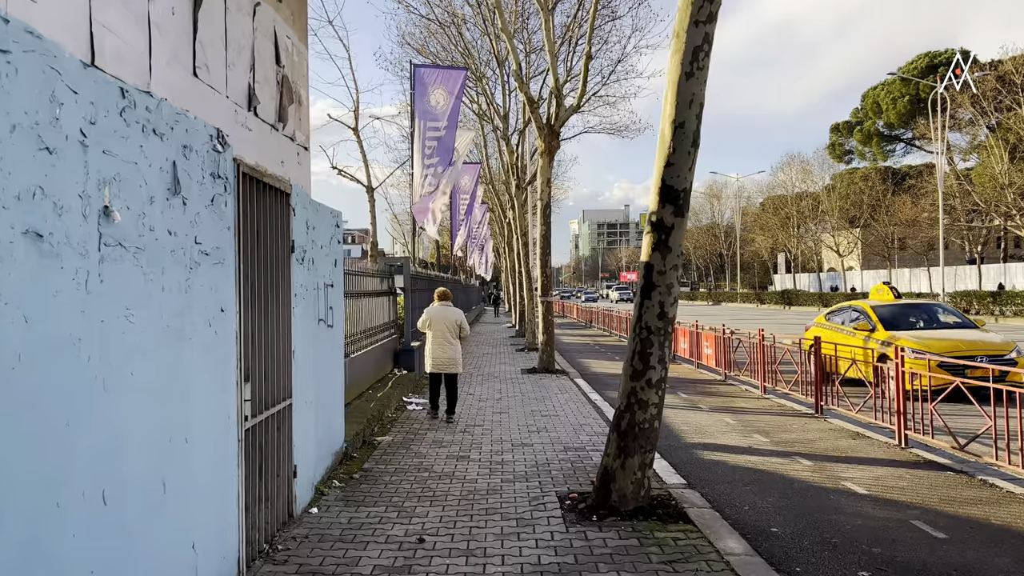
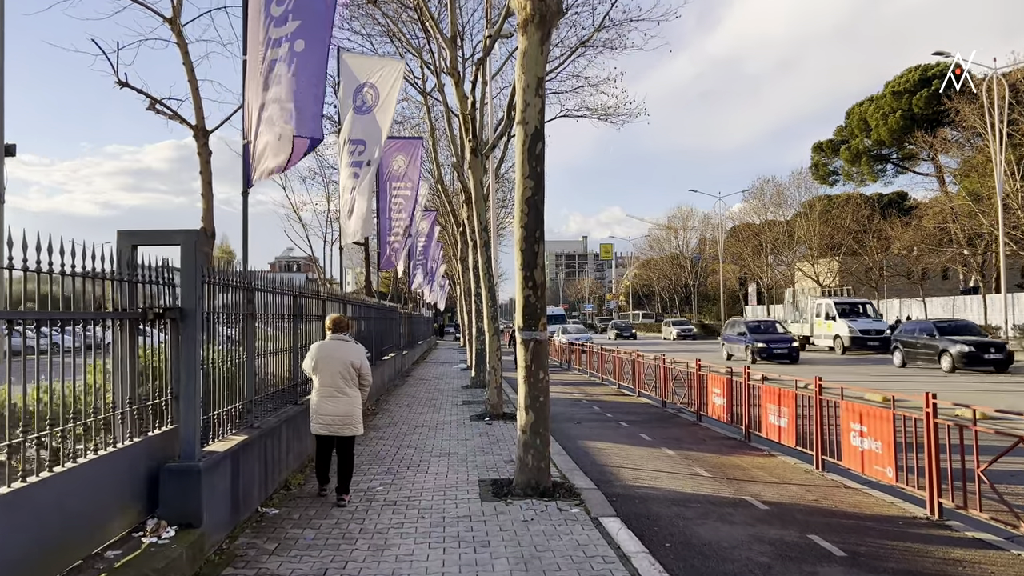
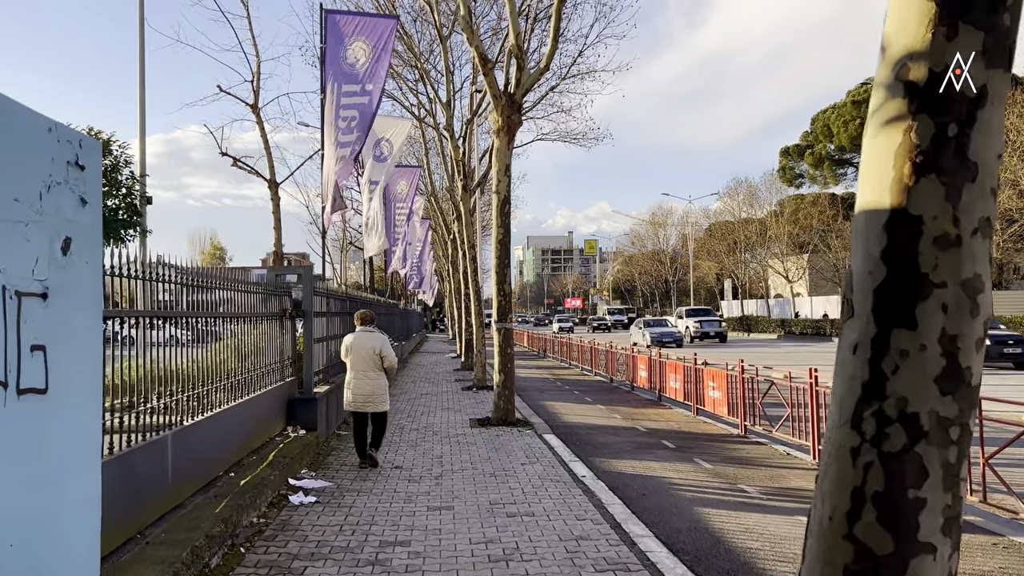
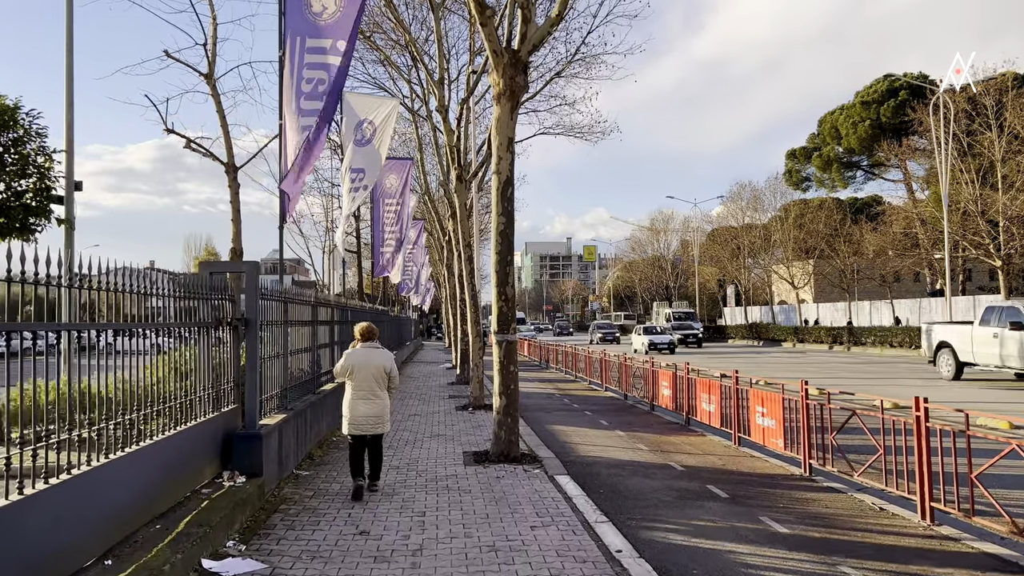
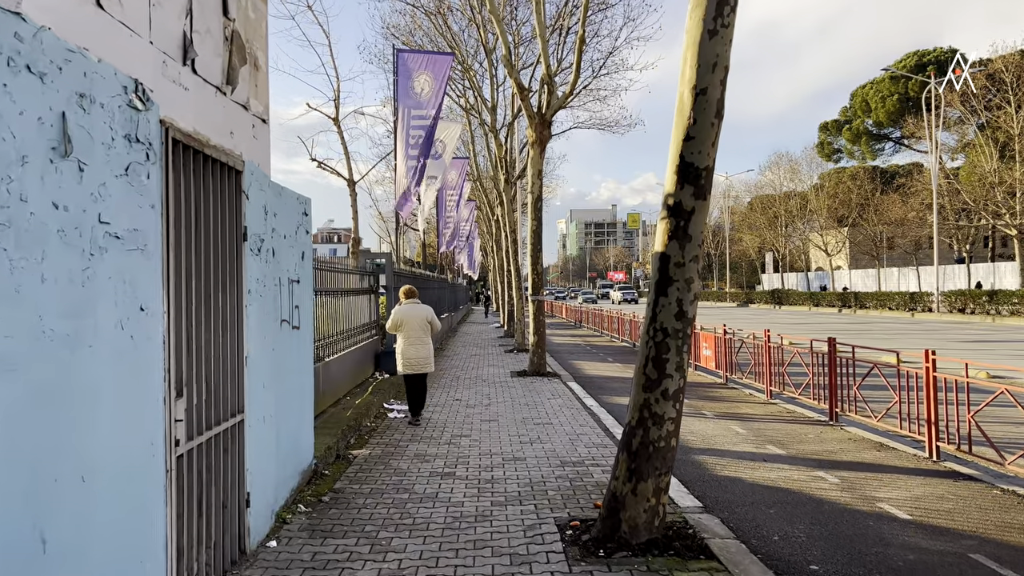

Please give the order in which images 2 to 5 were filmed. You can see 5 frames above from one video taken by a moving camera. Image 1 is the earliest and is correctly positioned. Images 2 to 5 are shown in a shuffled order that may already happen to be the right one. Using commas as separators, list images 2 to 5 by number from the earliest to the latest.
5, 3, 4, 2
